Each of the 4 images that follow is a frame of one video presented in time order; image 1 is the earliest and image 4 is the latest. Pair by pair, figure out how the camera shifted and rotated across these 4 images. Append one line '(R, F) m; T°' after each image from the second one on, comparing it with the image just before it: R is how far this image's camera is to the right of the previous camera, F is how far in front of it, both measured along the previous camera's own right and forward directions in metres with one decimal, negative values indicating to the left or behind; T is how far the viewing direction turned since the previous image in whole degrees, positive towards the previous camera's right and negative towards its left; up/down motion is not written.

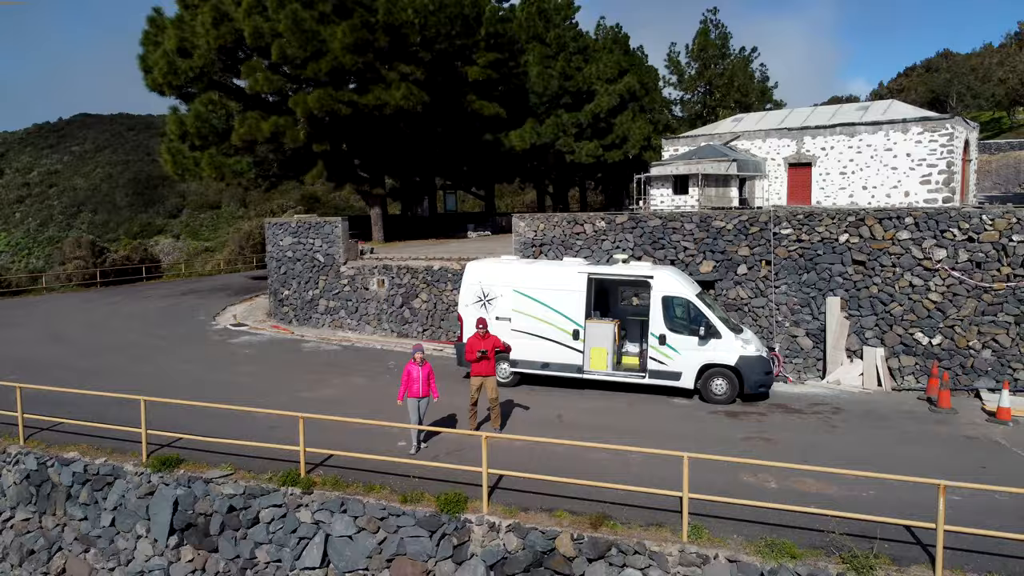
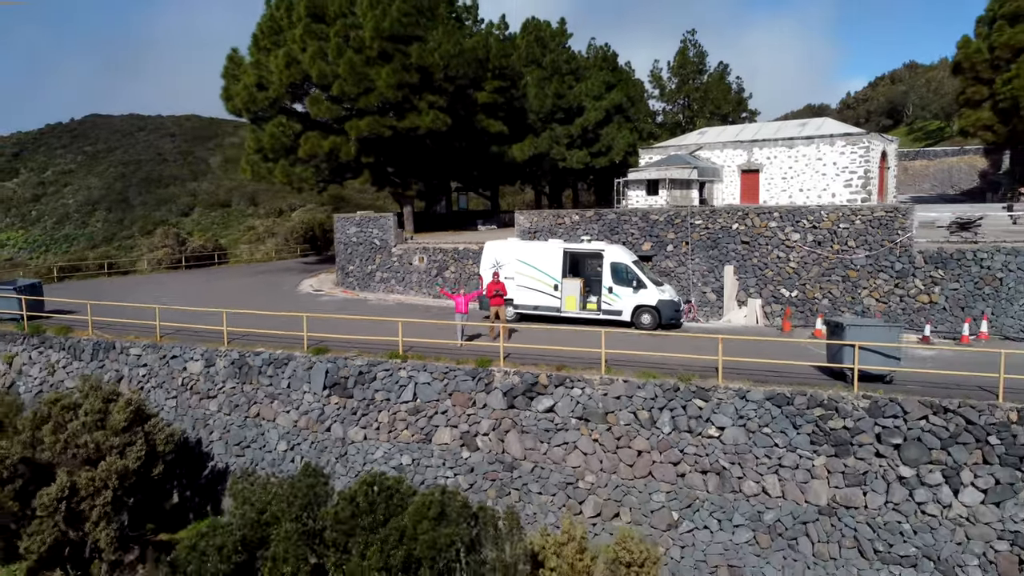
(0.0, -3.8) m; 0°
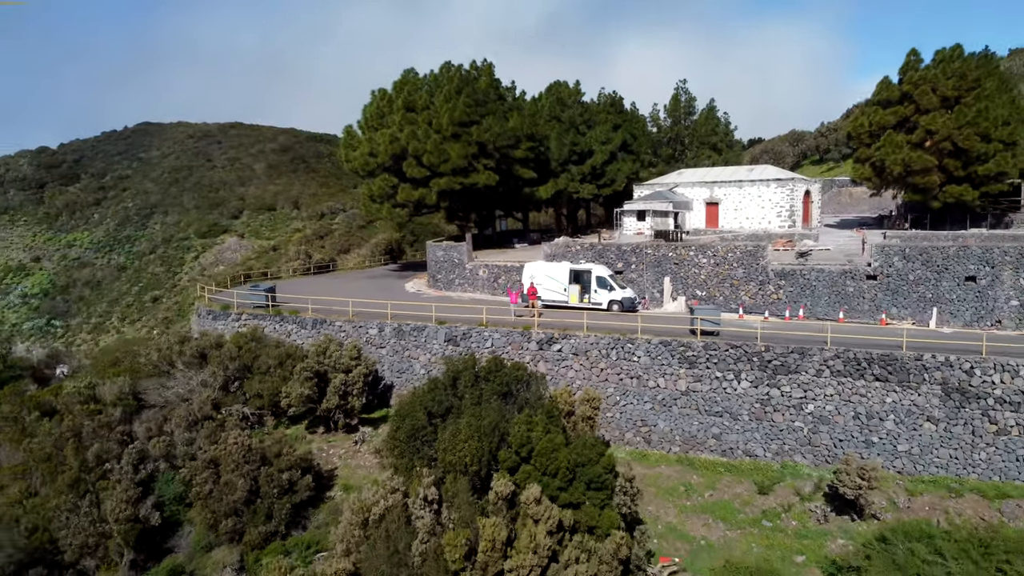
(-0.1, -8.2) m; -2°
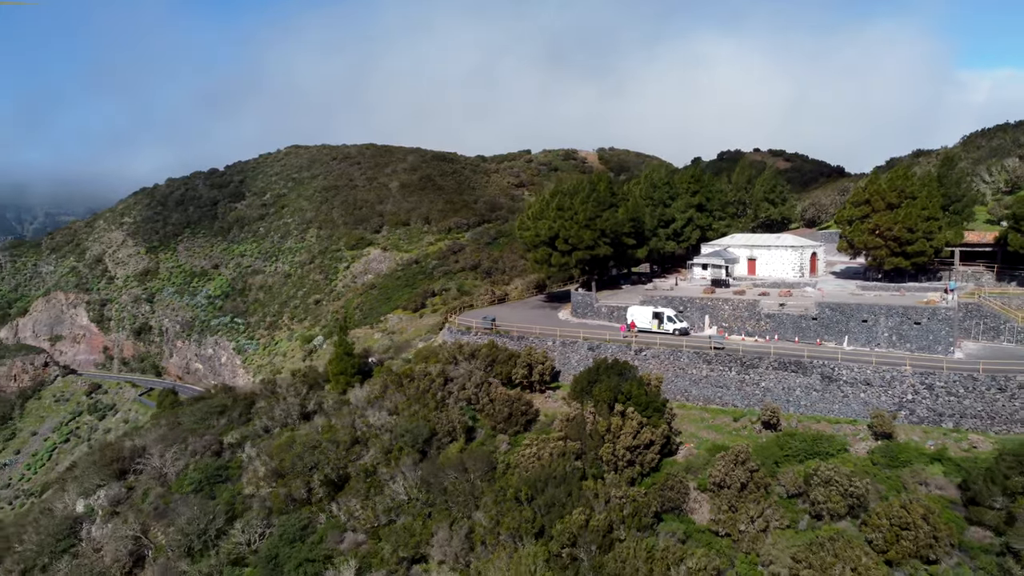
(-0.4, -16.8) m; -7°
